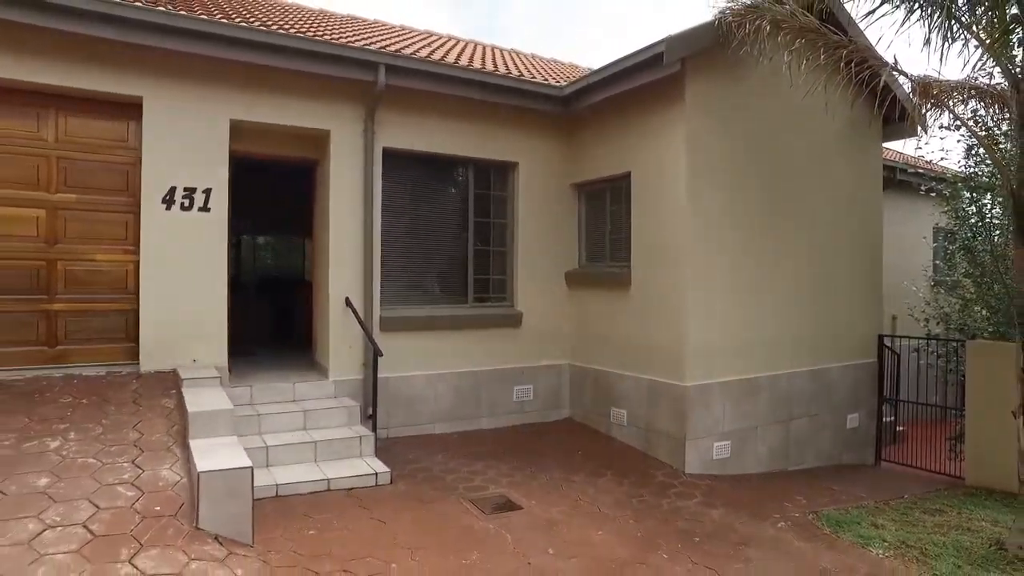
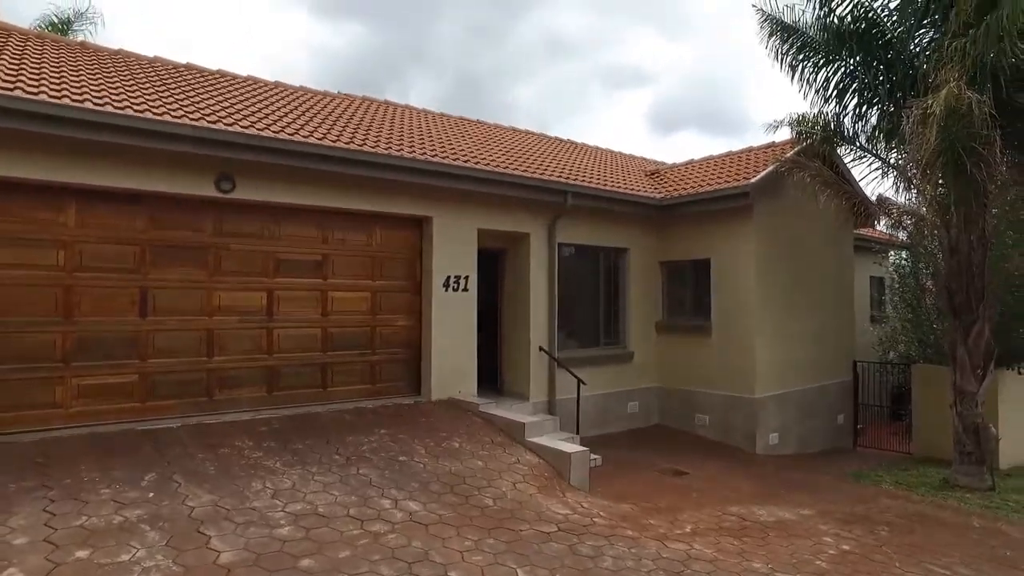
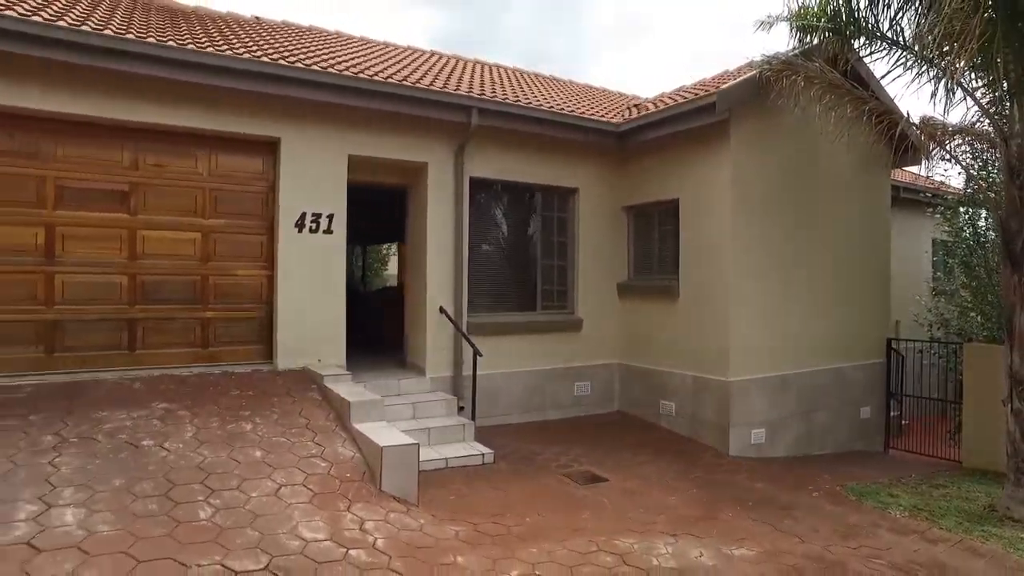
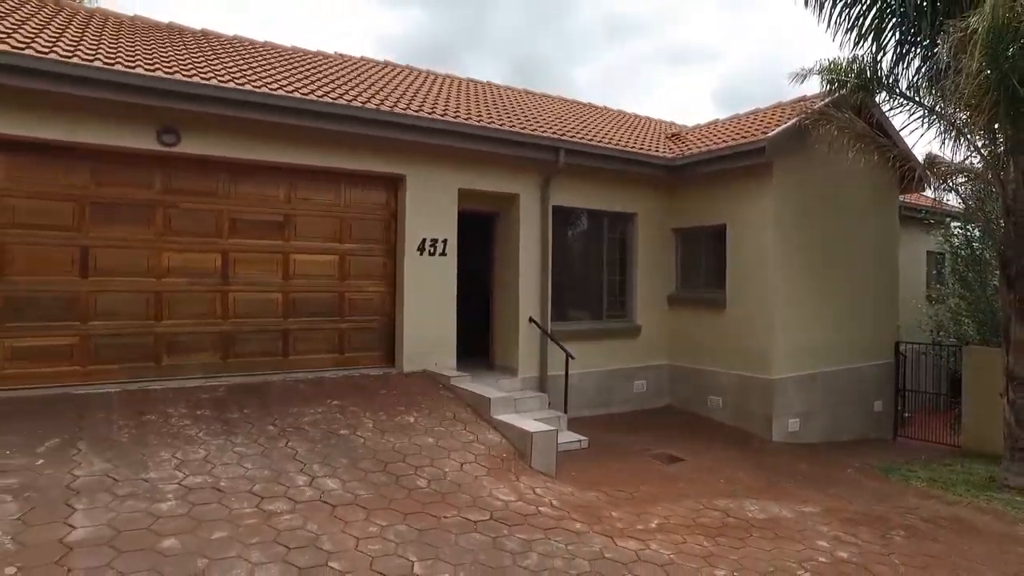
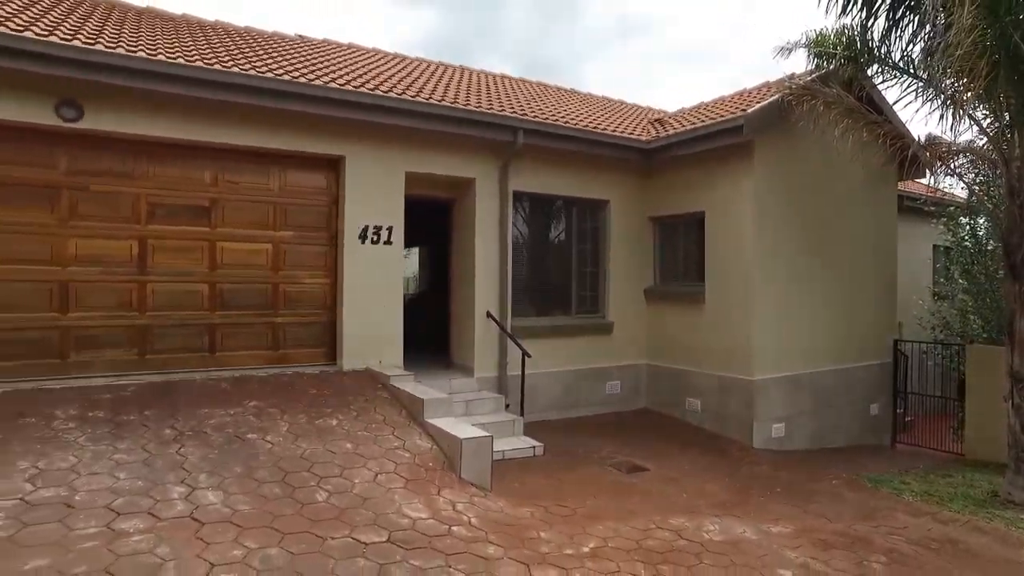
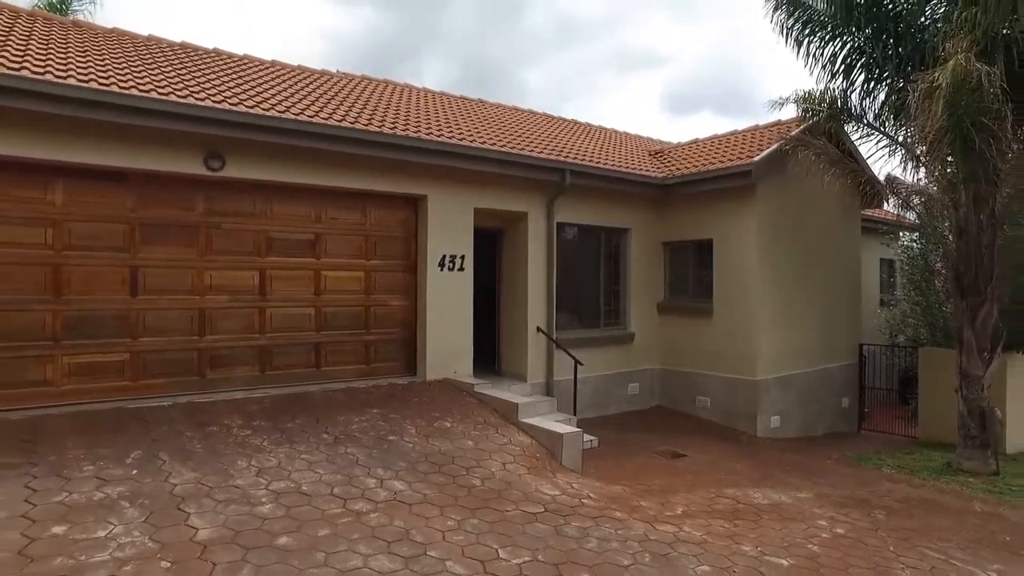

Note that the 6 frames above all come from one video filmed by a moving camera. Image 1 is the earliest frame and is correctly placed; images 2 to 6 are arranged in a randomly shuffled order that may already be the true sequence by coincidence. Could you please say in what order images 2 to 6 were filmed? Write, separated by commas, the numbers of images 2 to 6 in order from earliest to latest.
3, 5, 4, 6, 2
